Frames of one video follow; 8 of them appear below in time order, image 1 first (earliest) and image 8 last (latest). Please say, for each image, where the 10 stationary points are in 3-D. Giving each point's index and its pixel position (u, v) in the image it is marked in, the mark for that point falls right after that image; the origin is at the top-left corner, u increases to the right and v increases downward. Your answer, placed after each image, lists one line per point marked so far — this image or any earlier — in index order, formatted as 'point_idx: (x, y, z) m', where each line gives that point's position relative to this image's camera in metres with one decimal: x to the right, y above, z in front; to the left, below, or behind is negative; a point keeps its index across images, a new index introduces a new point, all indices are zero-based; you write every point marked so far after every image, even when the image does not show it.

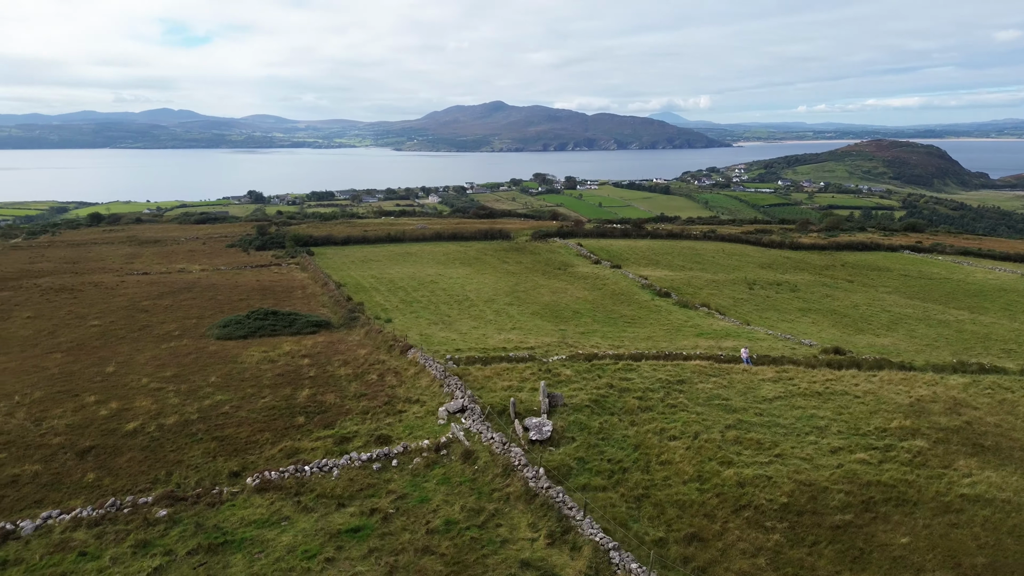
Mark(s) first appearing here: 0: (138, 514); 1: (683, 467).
0: (-8.0, -4.9, +15.7) m
1: (+4.1, -4.2, +17.4) m
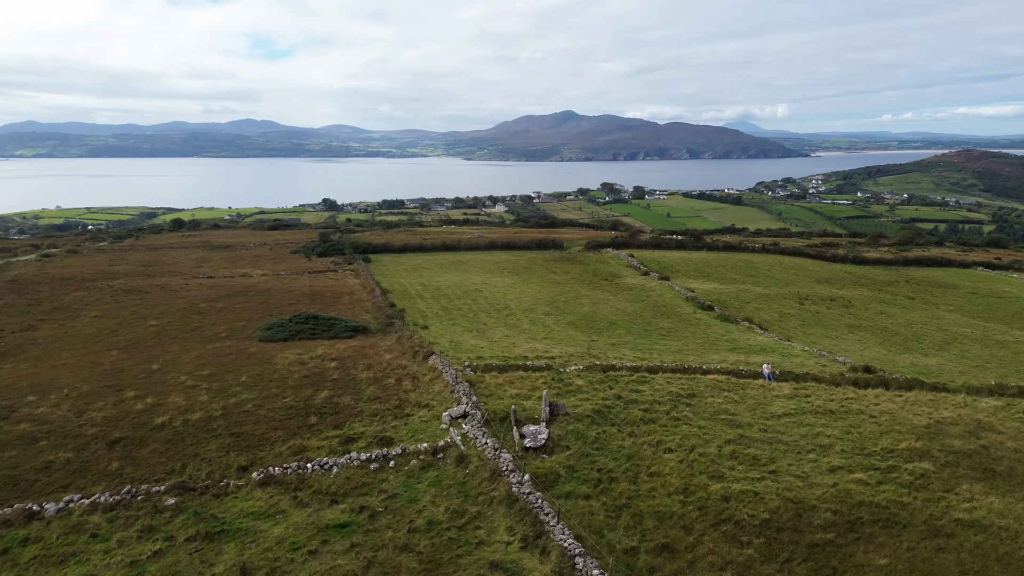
0: (-8.4, -5.0, +17.0) m
1: (+3.8, -4.6, +17.6) m
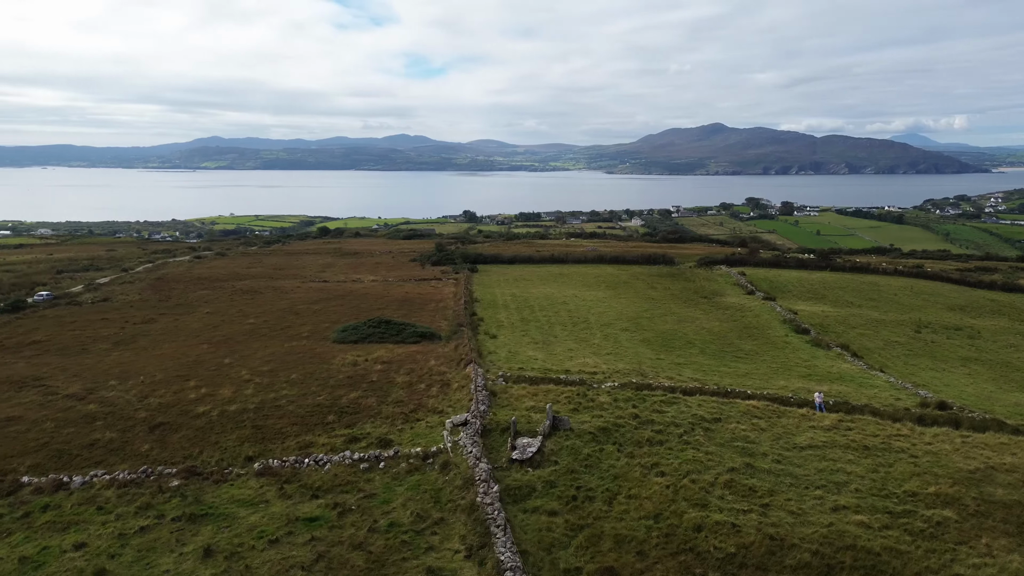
0: (-8.9, -4.9, +18.6) m
1: (+3.2, -5.0, +17.0) m
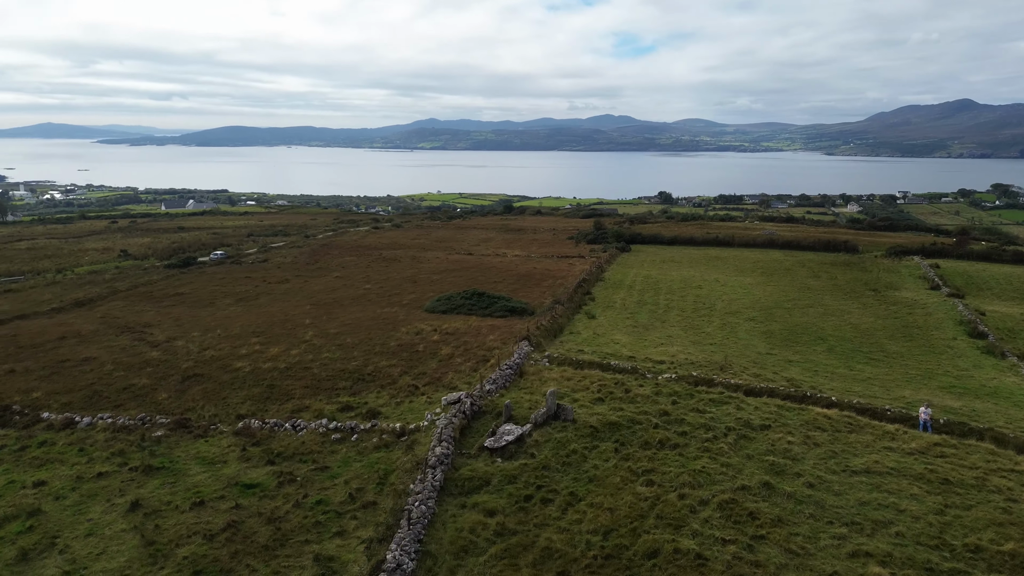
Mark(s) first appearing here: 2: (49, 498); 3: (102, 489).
0: (-9.4, -3.7, +18.9) m
1: (+1.9, -4.4, +14.3) m
2: (-9.9, -4.4, +15.7) m
3: (-8.9, -4.3, +15.9) m
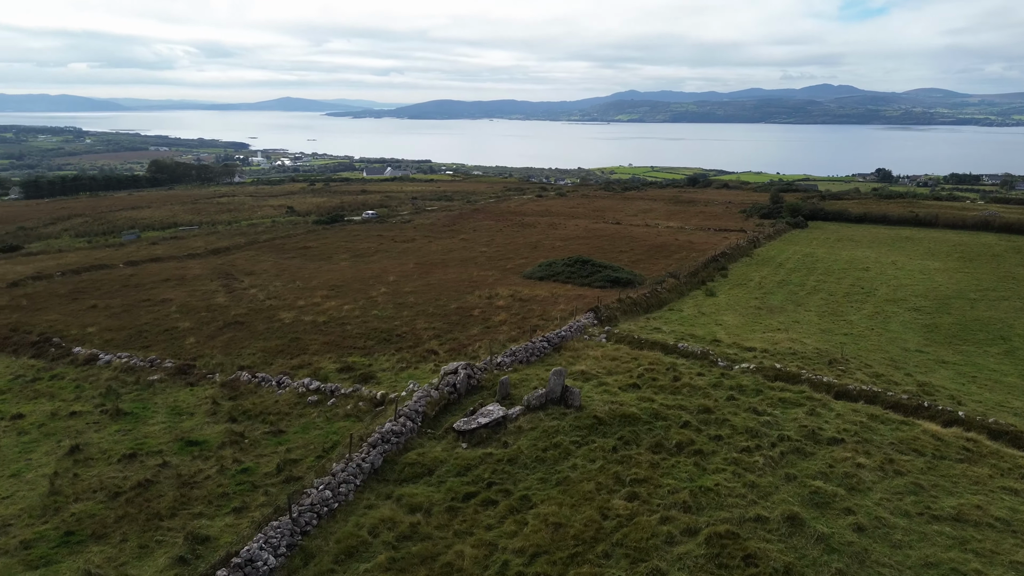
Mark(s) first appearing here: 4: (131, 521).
0: (-9.1, -2.2, +18.3) m
1: (+0.6, -3.7, +11.1) m
2: (-10.4, -3.0, +15.4) m
3: (-9.4, -2.9, +15.3) m
4: (-6.1, -3.7, +11.7) m
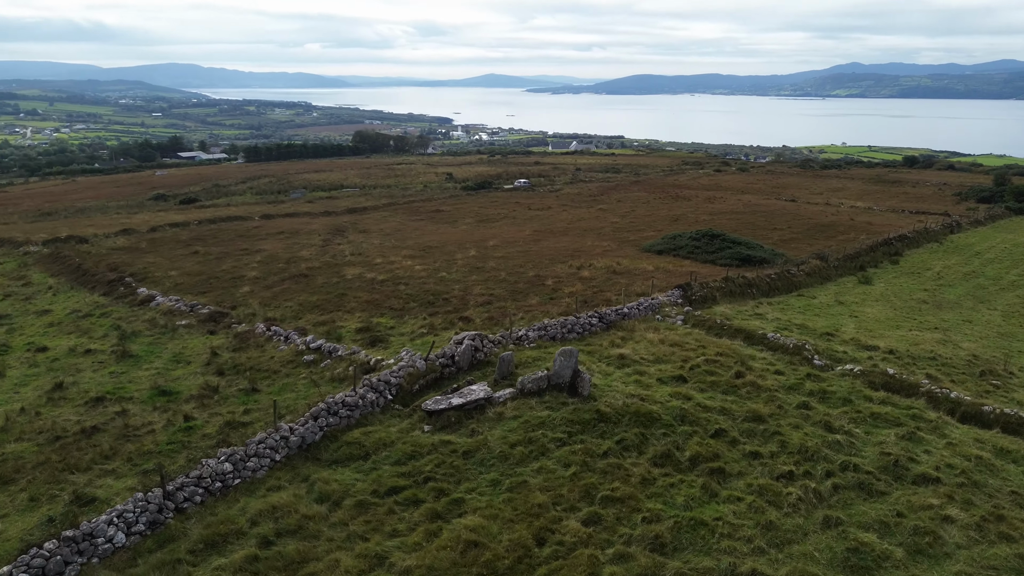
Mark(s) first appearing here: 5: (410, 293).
0: (-8.1, -0.8, +18.0) m
1: (-0.6, -3.1, +8.7) m
2: (-10.2, -1.6, +15.5) m
3: (-9.2, -1.6, +15.2) m
4: (-6.9, -2.7, +10.9) m
5: (-2.7, -0.2, +19.8) m
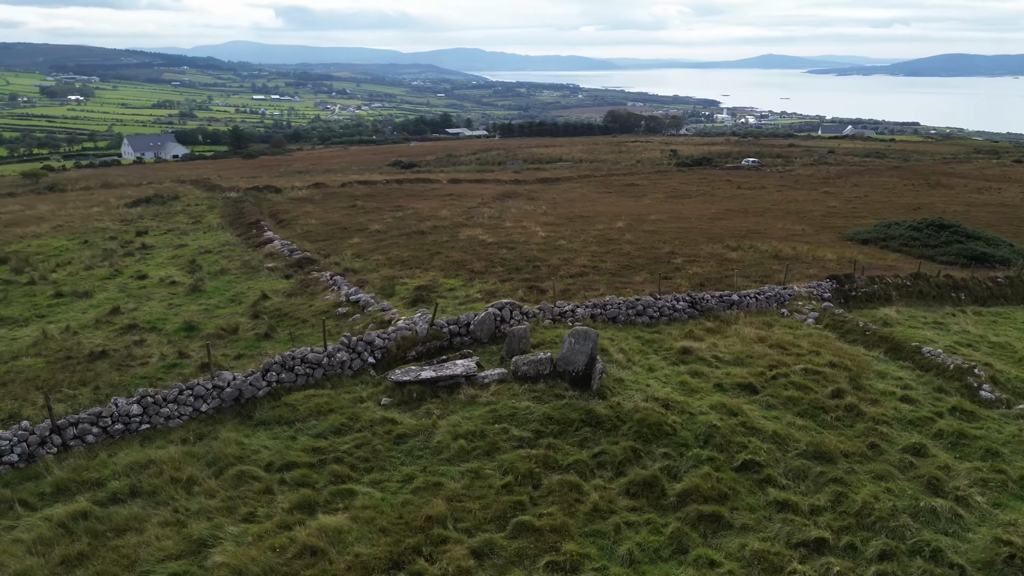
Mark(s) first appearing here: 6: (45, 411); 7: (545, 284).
0: (-5.9, +0.6, +18.0) m
1: (-2.1, -2.5, +6.8) m
2: (-8.7, 0.0, +16.3) m
3: (-7.9, -0.1, +15.7) m
4: (-7.3, -1.4, +11.0) m
5: (-0.1, +0.7, +17.9) m
6: (-6.2, -1.7, +10.1) m
7: (+0.8, +0.1, +15.6) m
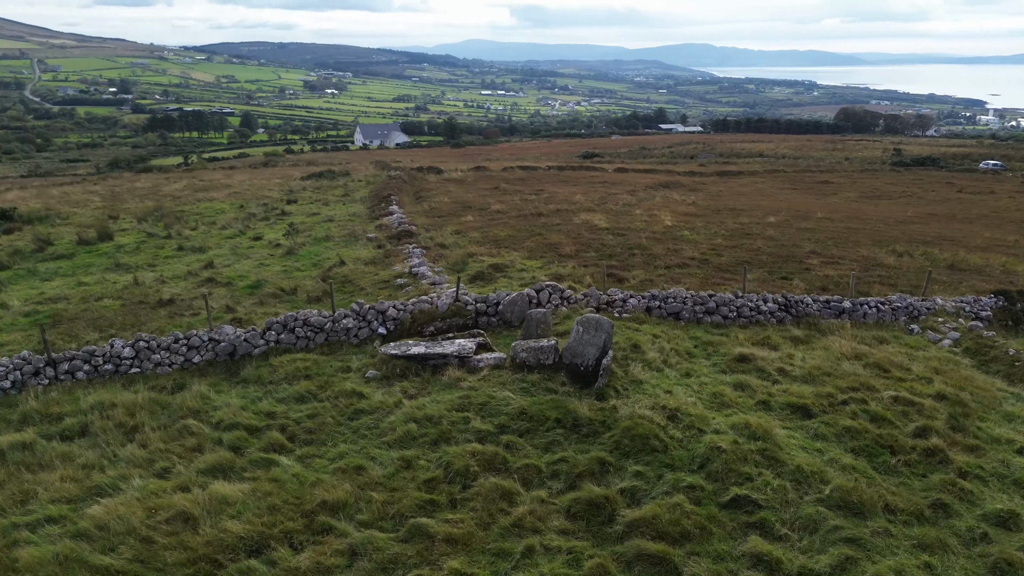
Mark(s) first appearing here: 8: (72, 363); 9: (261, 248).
0: (-3.4, +1.3, +18.1) m
1: (-3.0, -2.0, +6.4) m
2: (-6.6, +0.9, +17.3) m
3: (-6.0, +0.8, +16.5) m
4: (-6.8, -0.6, +11.8) m
5: (+2.1, +1.0, +16.4) m
6: (-6.0, -0.9, +10.6) m
7: (+2.3, +0.3, +13.9) m
8: (-5.3, -1.0, +9.1) m
9: (-5.8, +0.9, +16.9) m
